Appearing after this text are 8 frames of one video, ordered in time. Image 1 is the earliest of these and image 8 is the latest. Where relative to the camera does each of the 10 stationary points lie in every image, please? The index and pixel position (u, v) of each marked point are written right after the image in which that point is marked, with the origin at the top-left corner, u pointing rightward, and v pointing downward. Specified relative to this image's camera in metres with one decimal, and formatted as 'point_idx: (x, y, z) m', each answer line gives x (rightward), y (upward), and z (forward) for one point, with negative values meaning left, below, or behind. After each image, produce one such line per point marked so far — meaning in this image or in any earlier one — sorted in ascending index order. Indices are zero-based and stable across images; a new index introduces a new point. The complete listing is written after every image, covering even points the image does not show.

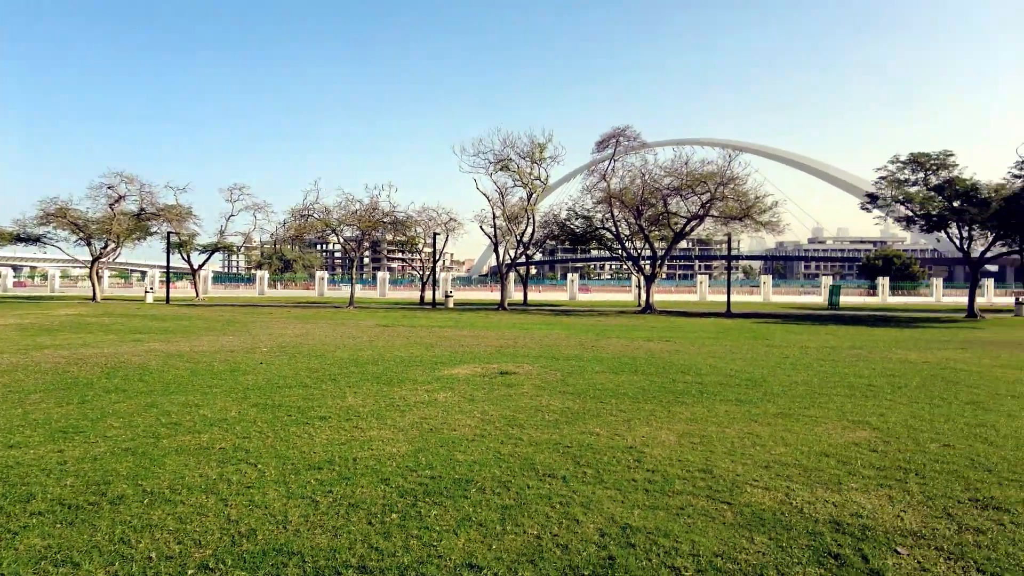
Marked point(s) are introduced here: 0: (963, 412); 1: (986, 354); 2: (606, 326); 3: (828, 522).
0: (+5.6, -1.6, +8.2) m
1: (+9.5, -1.4, +13.4) m
2: (+2.5, -1.1, +18.4) m
3: (+2.4, -1.8, +4.9) m
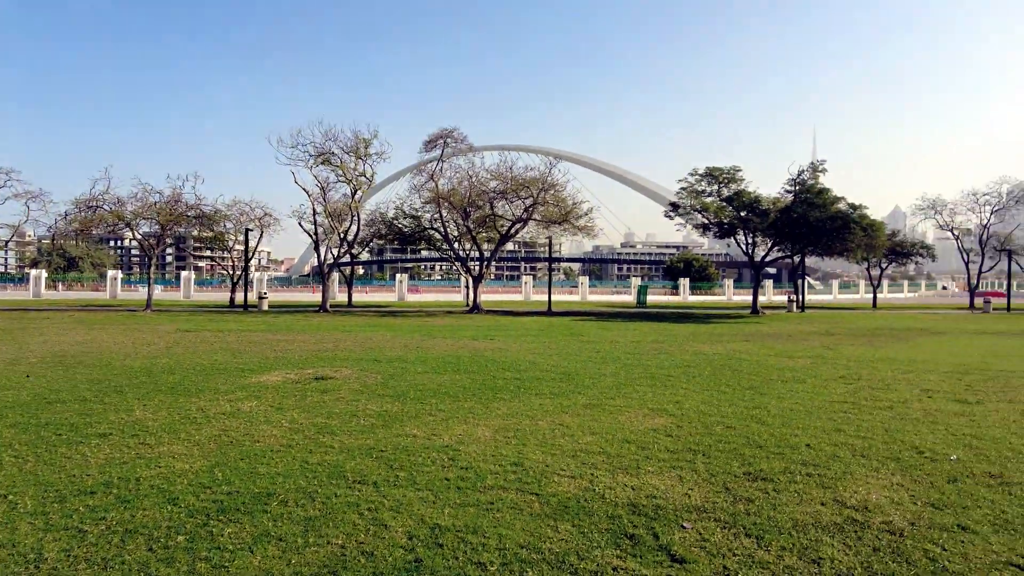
0: (+3.3, -1.5, +9.2) m
1: (+5.7, -1.3, +15.2) m
2: (-2.3, -1.1, +18.3) m
3: (+0.9, -1.7, +5.2) m
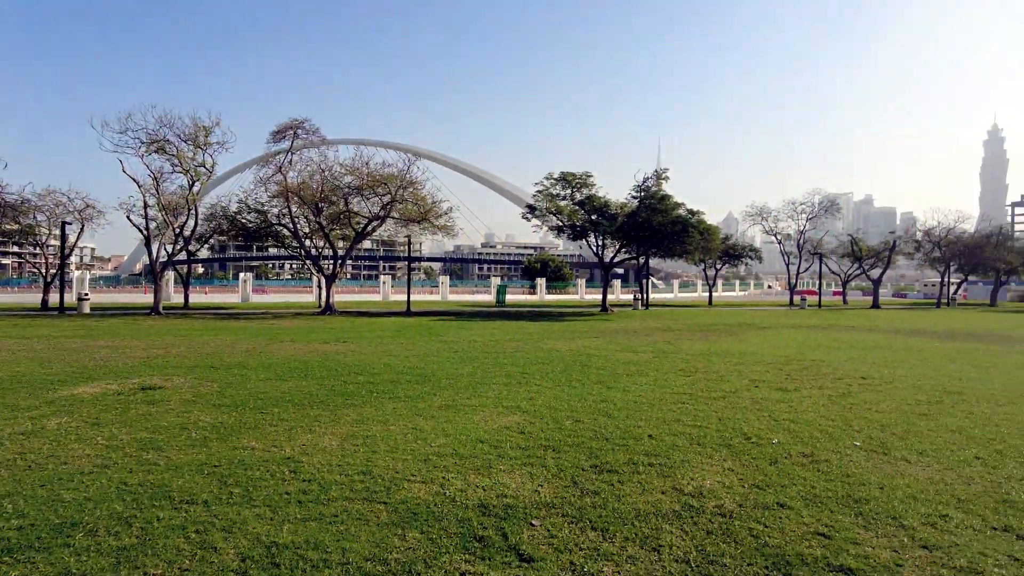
0: (+1.2, -1.5, +9.5) m
1: (+2.3, -1.3, +15.9) m
2: (-6.1, -1.1, +17.2) m
3: (-0.3, -1.7, +5.1) m
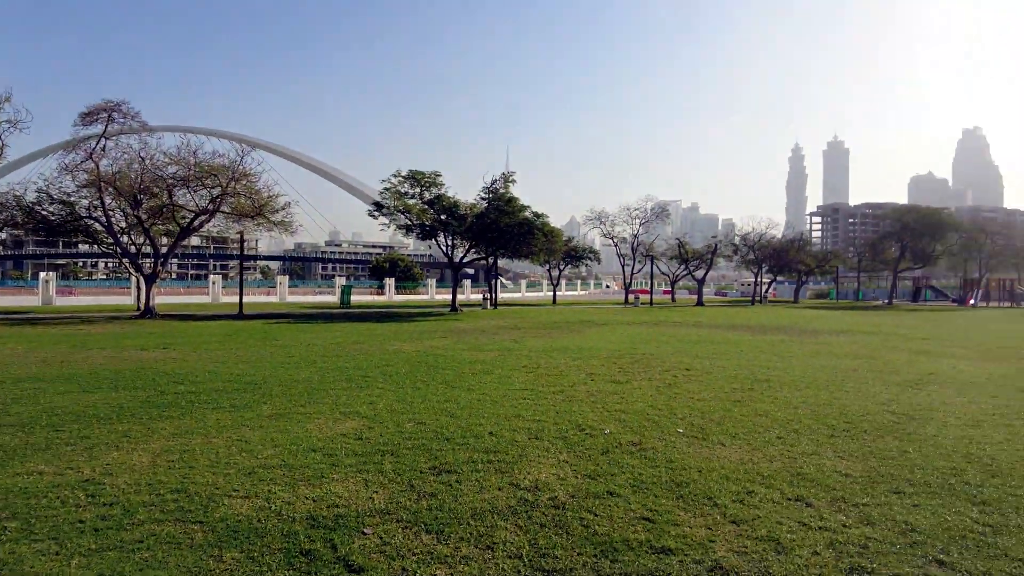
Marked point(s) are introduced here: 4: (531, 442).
0: (-1.1, -1.5, +9.4) m
1: (-1.4, -1.3, +15.9) m
2: (-9.9, -1.1, +15.3) m
3: (-1.5, -1.7, +4.8) m
4: (+0.2, -1.6, +6.8) m
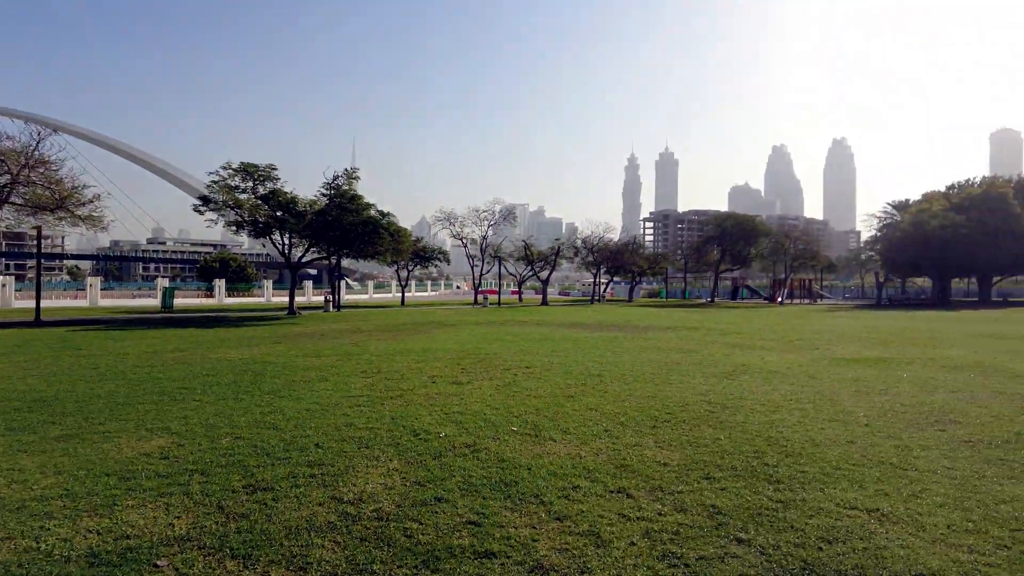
0: (-3.3, -1.5, +8.7) m
1: (-5.1, -1.3, +15.0) m
2: (-13.3, -1.2, +12.5) m
3: (-2.7, -1.7, +4.1) m
4: (-1.5, -1.6, +6.5) m
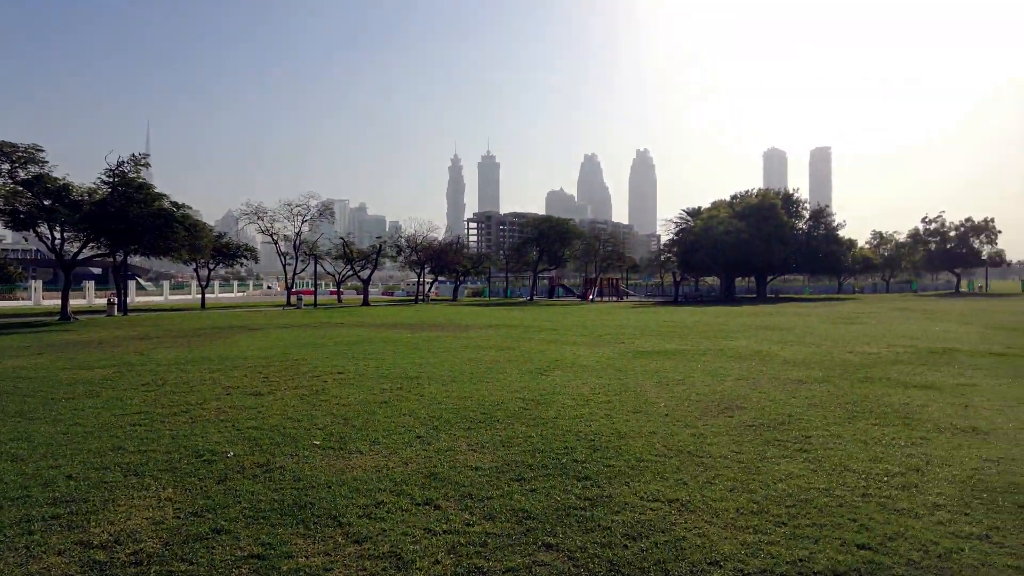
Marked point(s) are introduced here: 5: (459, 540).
0: (-5.6, -1.5, +7.1) m
1: (-8.9, -1.4, +12.8) m
2: (-16.2, -1.2, +8.2) m
3: (-3.8, -1.7, +2.9) m
4: (-3.2, -1.6, +5.4) m
5: (-0.3, -1.7, +4.3) m
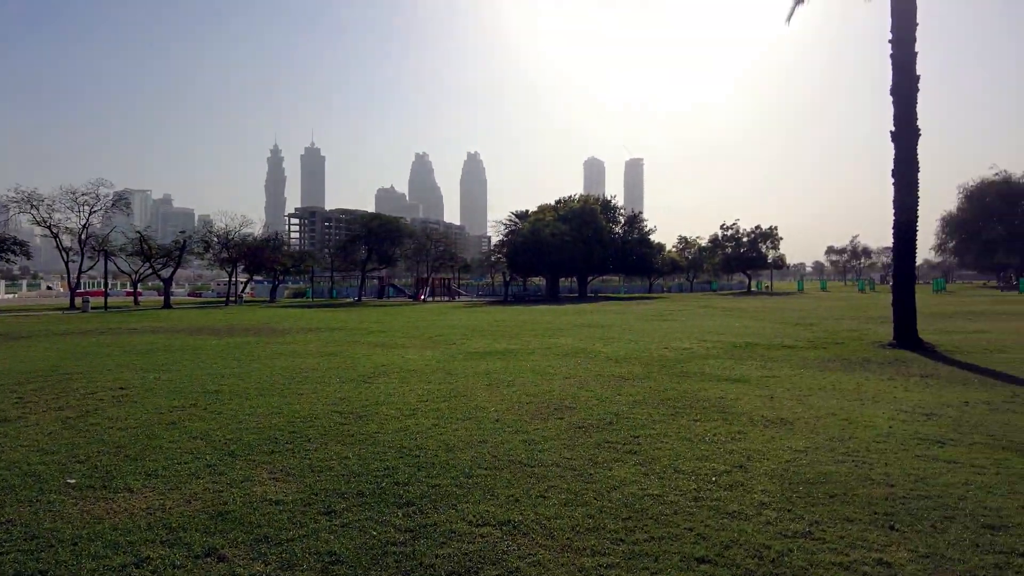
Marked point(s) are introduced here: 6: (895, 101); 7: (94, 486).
0: (-7.2, -1.5, +4.8) m
1: (-11.8, -1.4, +9.4) m
2: (-17.7, -1.3, +3.2) m
3: (-4.4, -1.7, +1.1) m
4: (-4.5, -1.6, +3.8) m
5: (-1.4, -1.7, +3.4) m
6: (+9.5, +4.6, +16.1) m
7: (-3.4, -1.6, +5.3) m
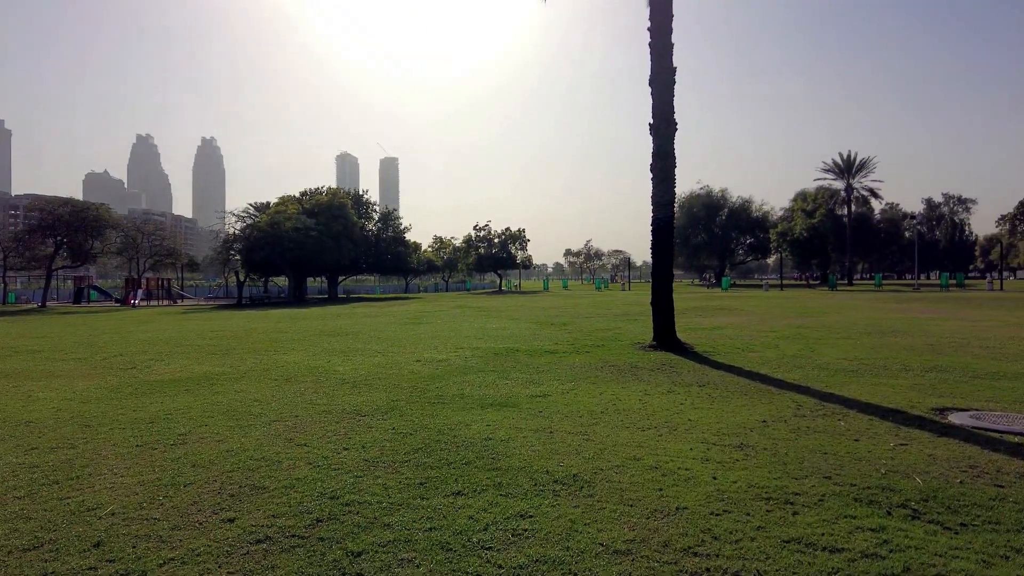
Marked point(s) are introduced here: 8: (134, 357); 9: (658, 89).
0: (-8.1, -1.6, -1.1) m
1: (-14.1, -1.5, +1.5) m
2: (-17.3, -1.4, -6.4) m
3: (-4.2, -1.7, -3.5) m
4: (-5.2, -1.6, -1.1) m
5: (-2.2, -1.7, -0.3) m
6: (+3.3, +4.7, +15.4) m
7: (-4.8, -1.6, +0.7) m
8: (-8.9, -1.6, +15.4) m
9: (+3.4, +4.7, +15.4) m
